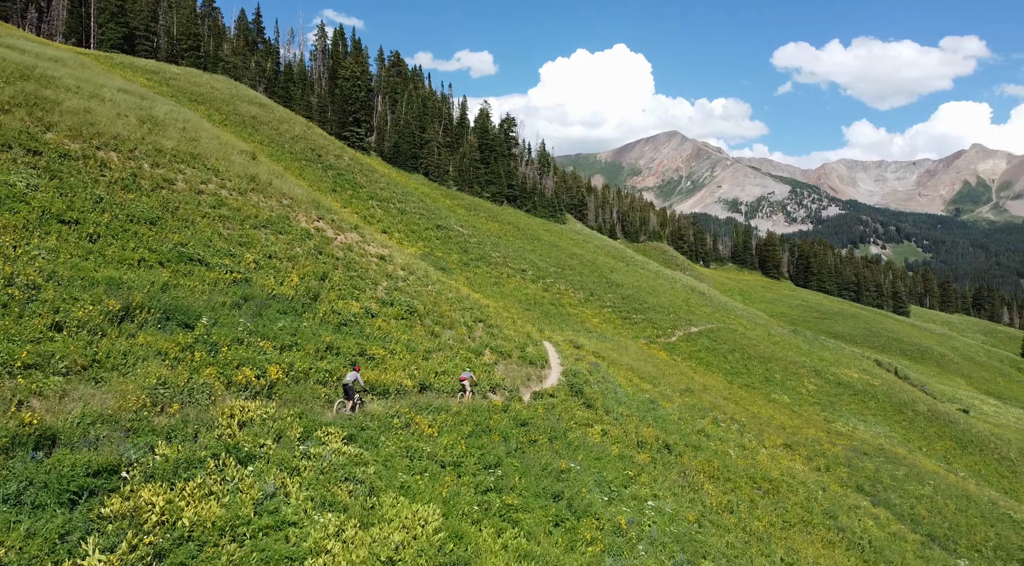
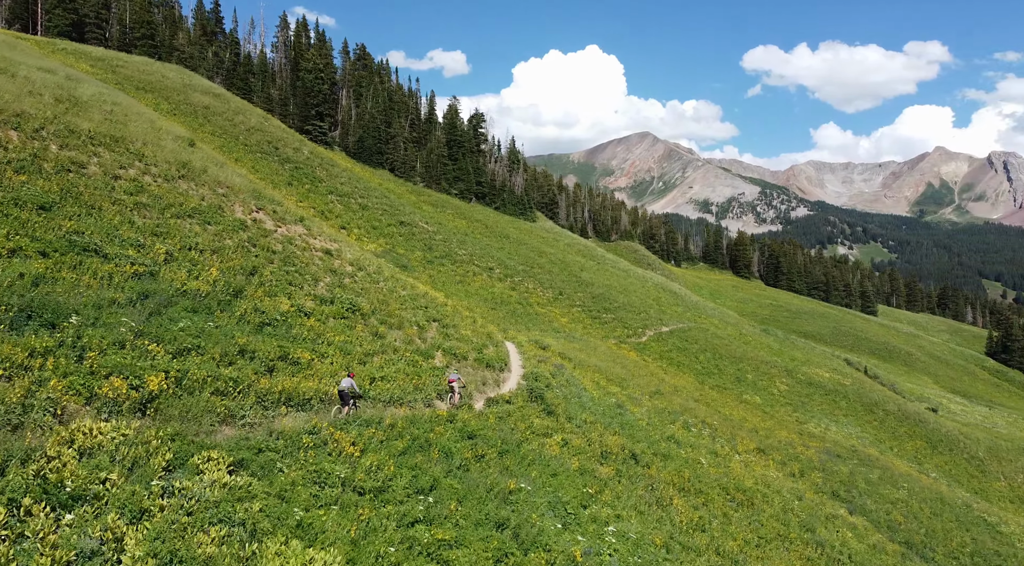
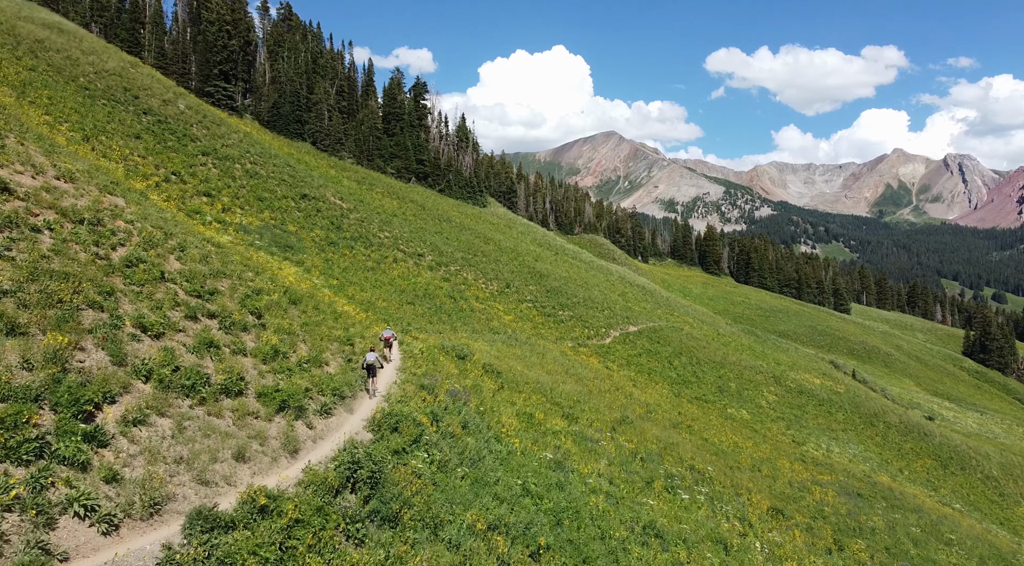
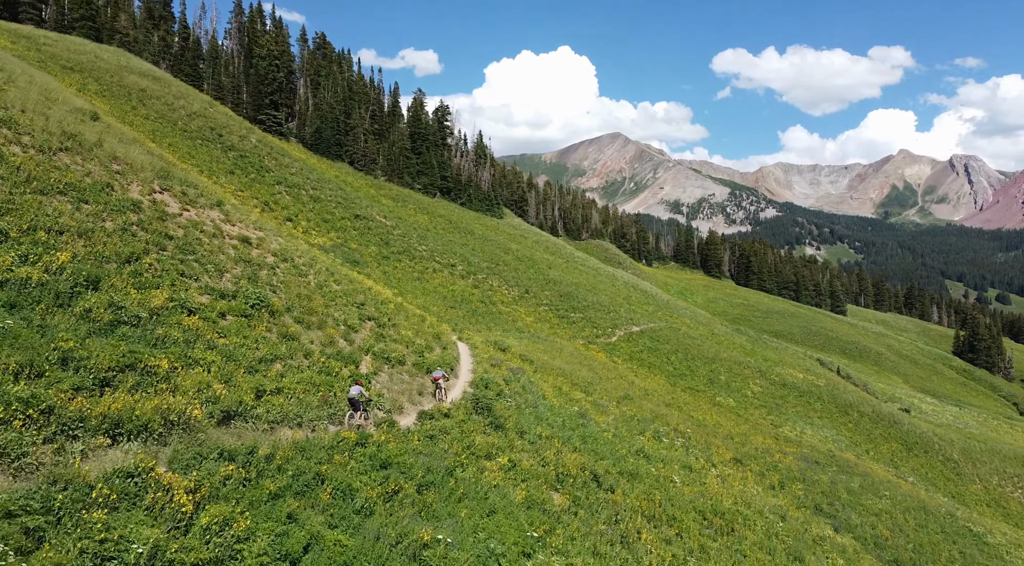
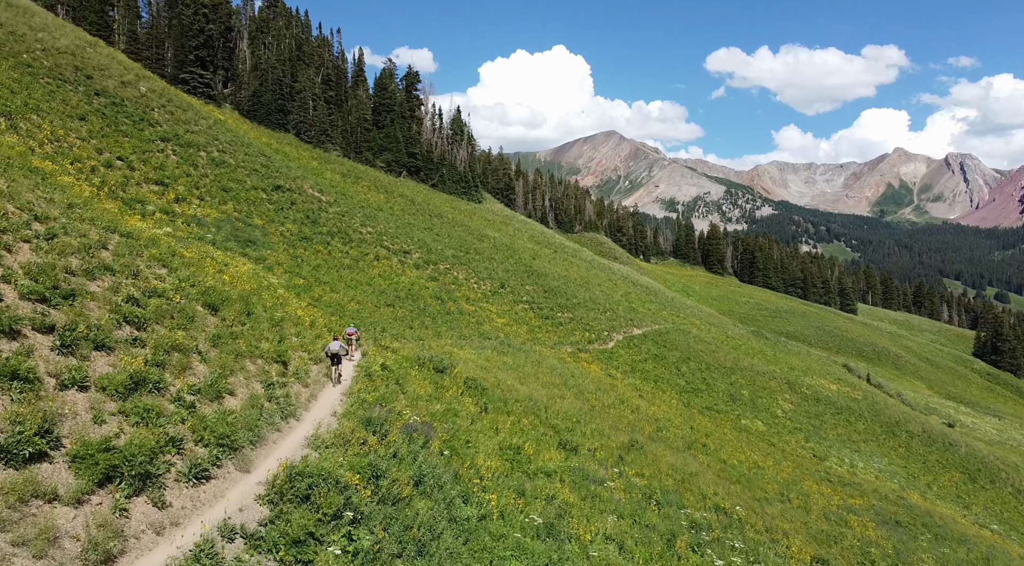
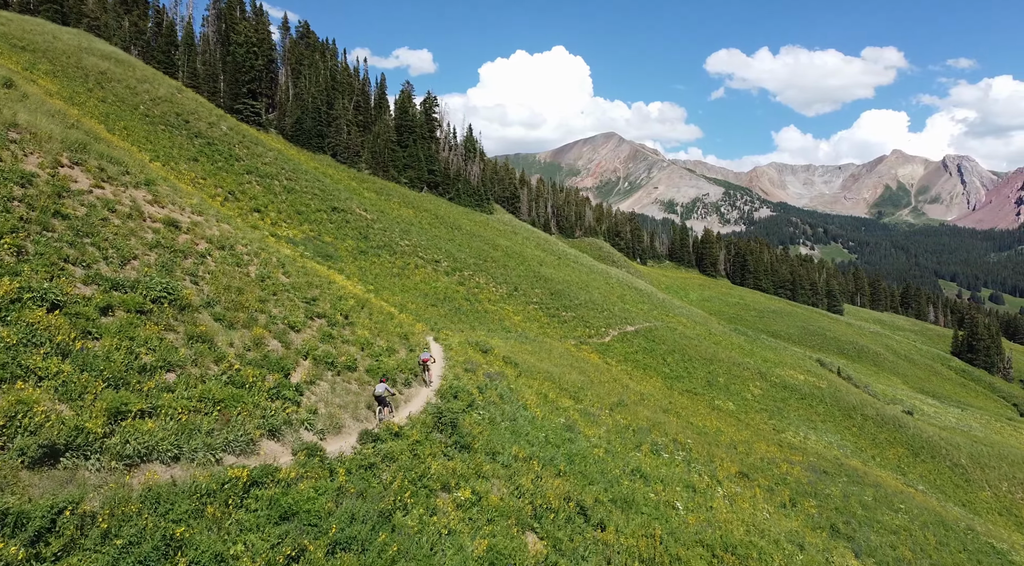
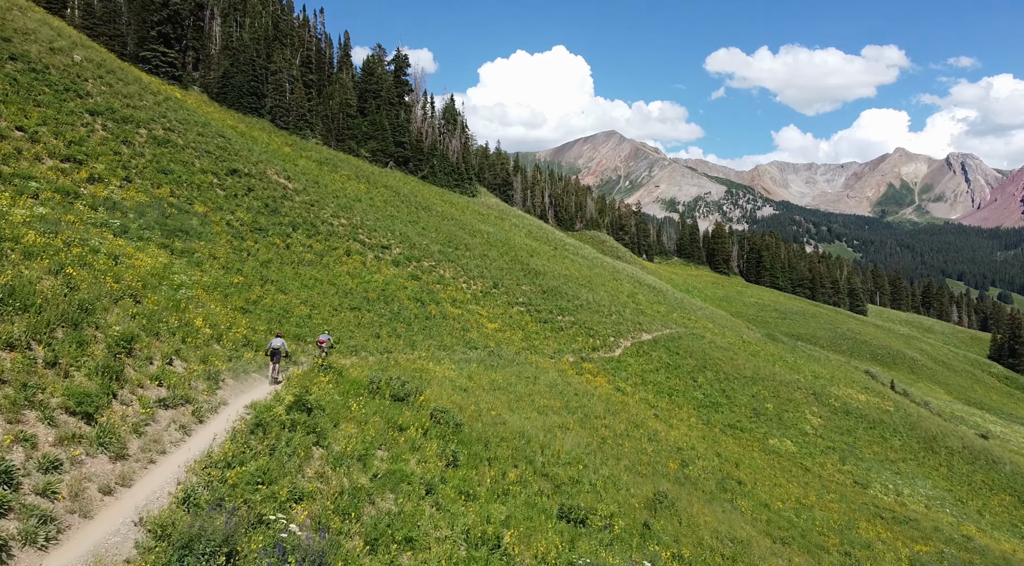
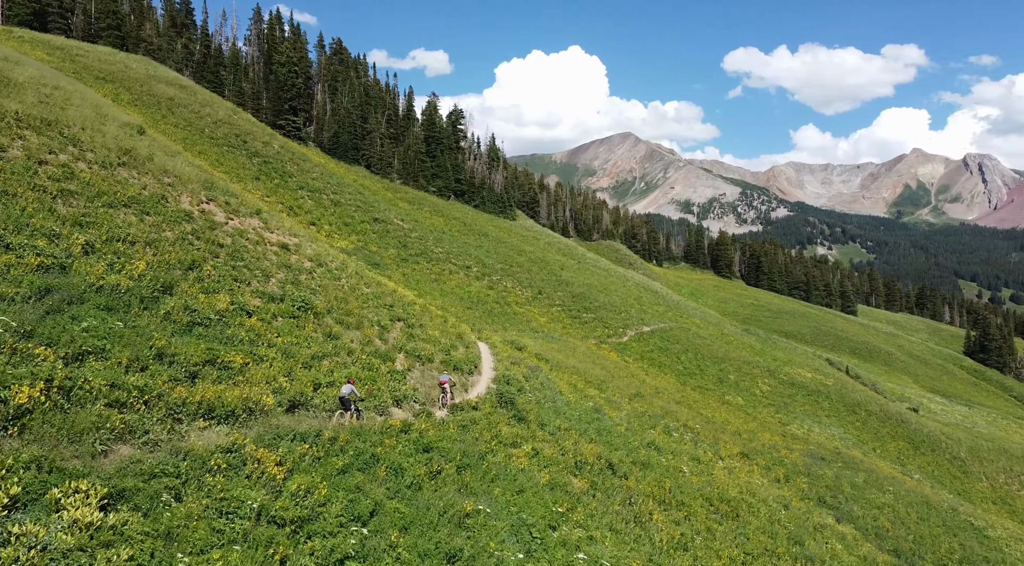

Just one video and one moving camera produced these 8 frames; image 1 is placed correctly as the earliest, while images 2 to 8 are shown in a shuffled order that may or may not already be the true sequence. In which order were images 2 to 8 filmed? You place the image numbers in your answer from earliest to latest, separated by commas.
2, 8, 4, 6, 3, 5, 7
